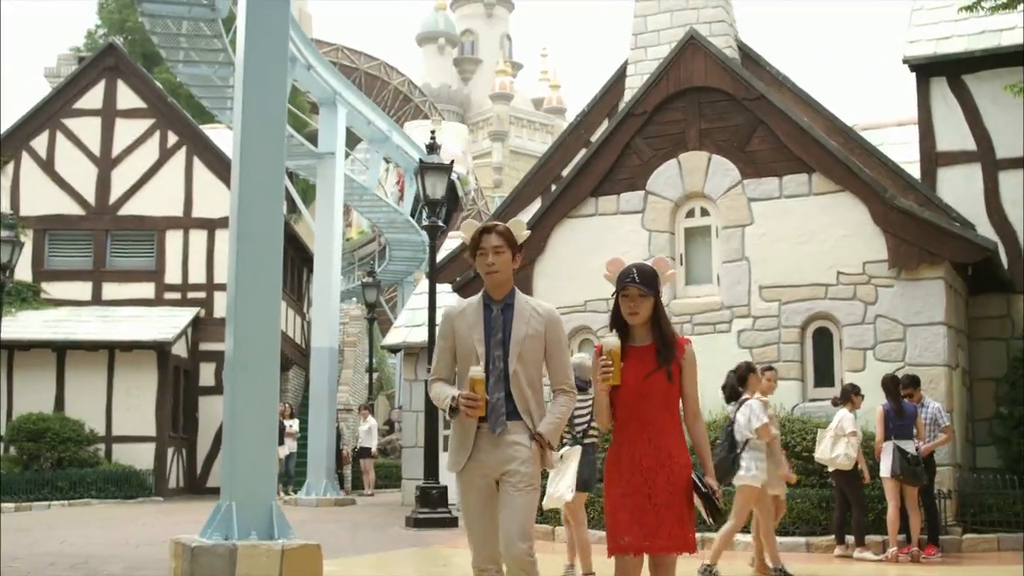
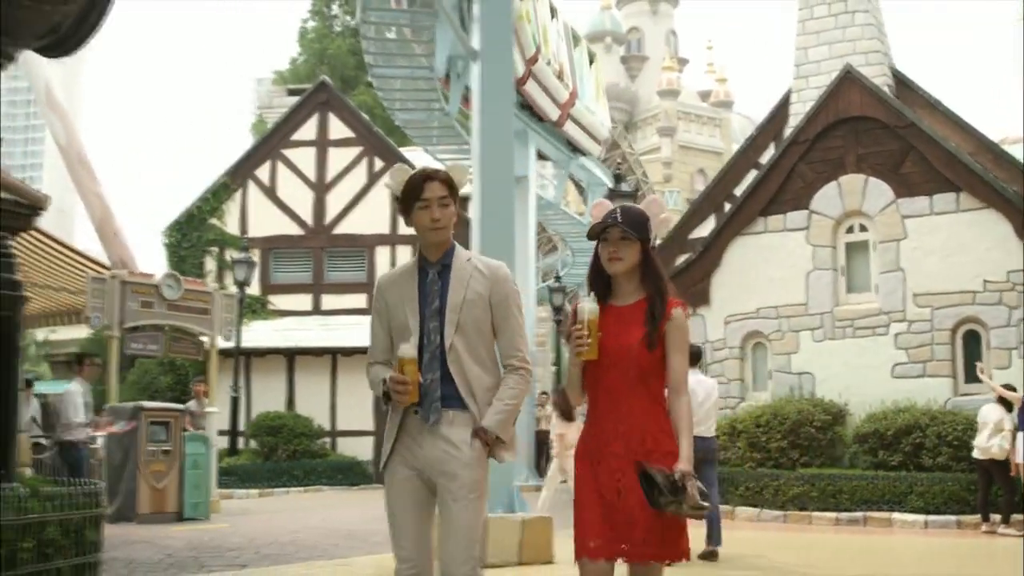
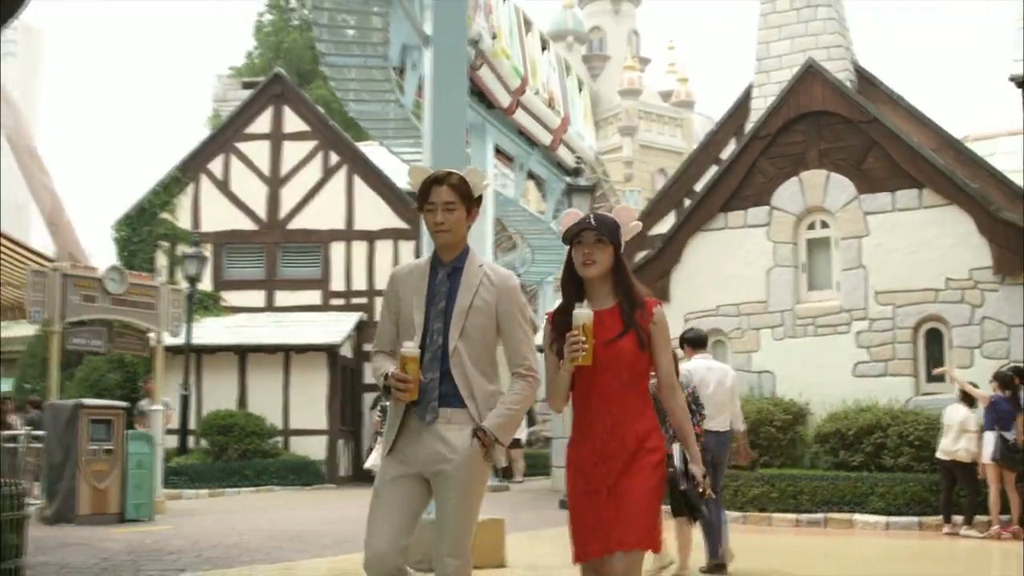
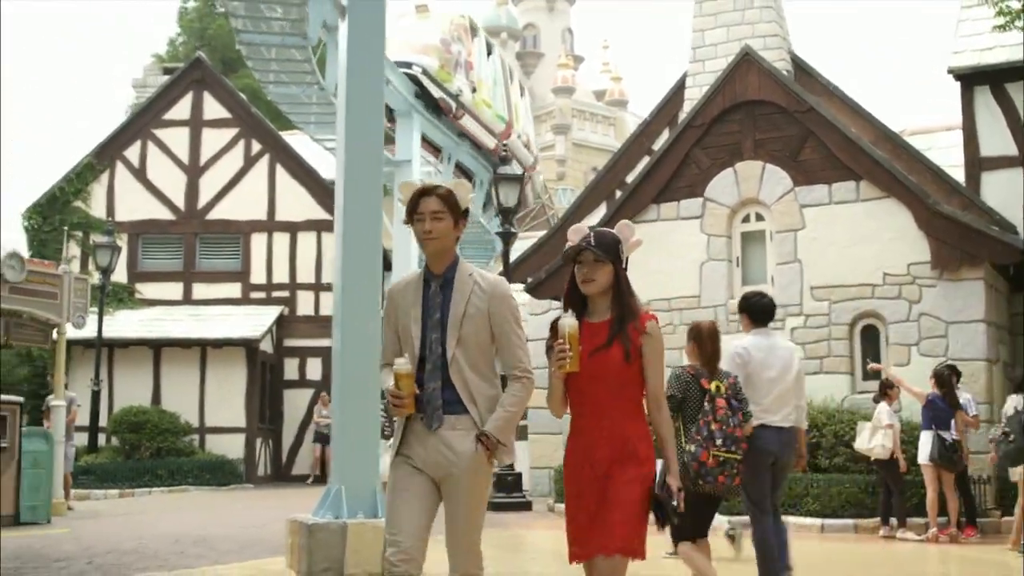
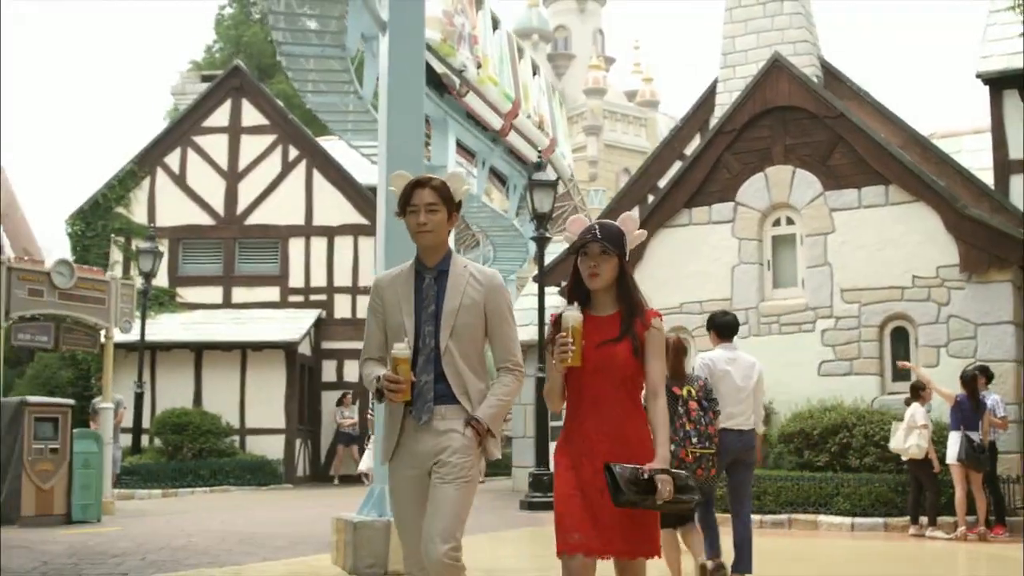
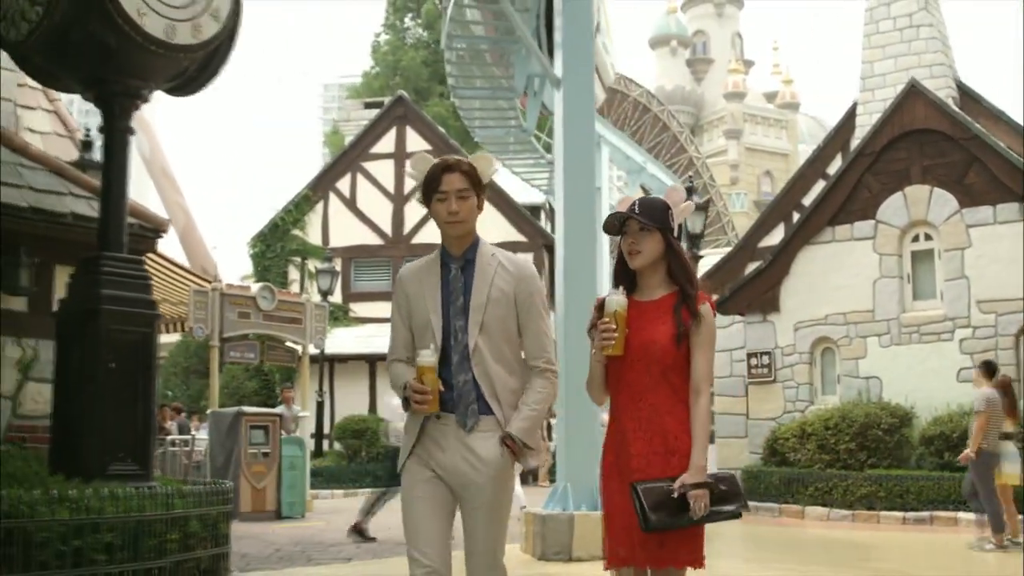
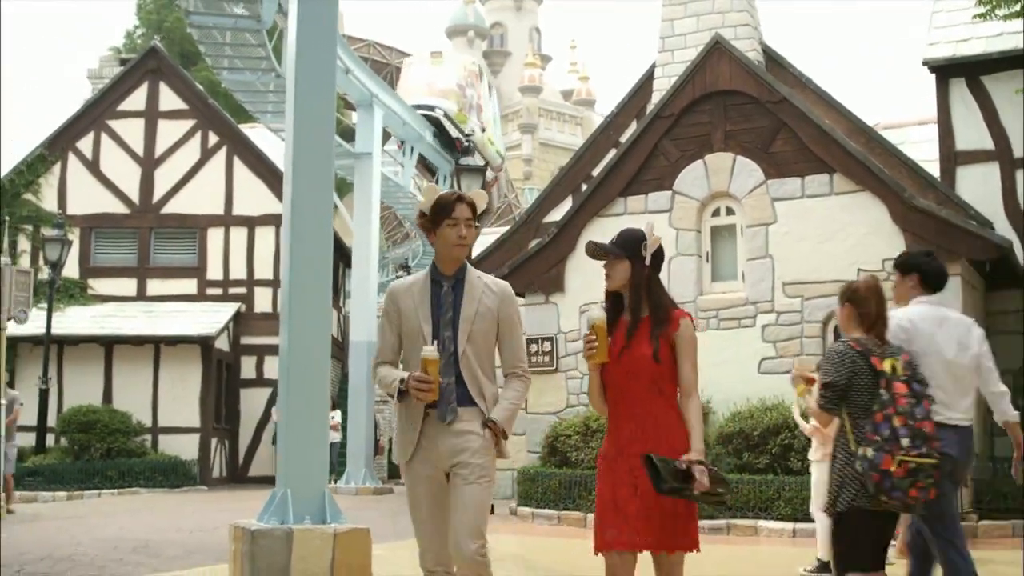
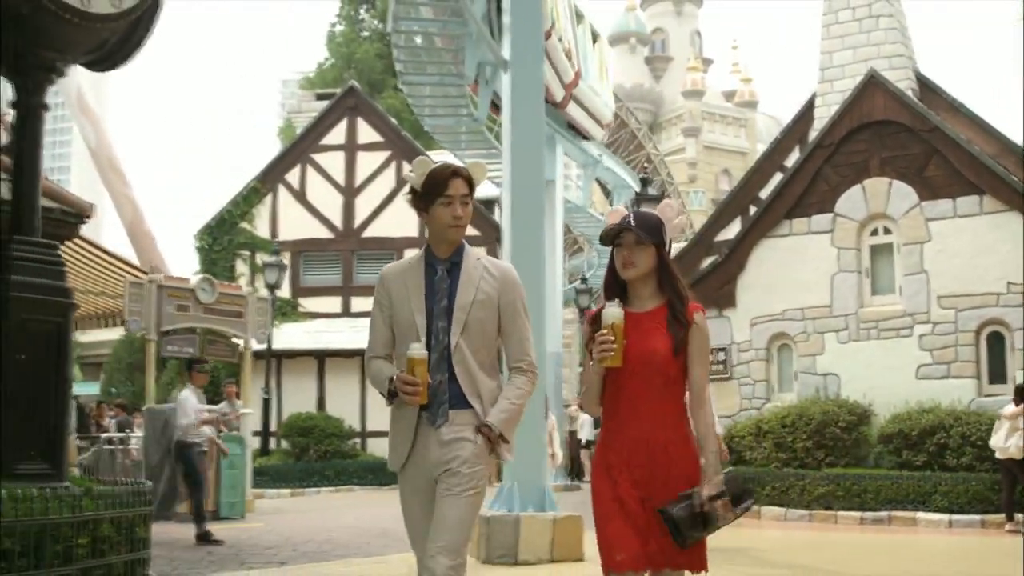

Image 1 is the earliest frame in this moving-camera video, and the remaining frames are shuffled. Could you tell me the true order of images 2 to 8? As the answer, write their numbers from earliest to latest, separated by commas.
7, 4, 5, 3, 2, 8, 6
